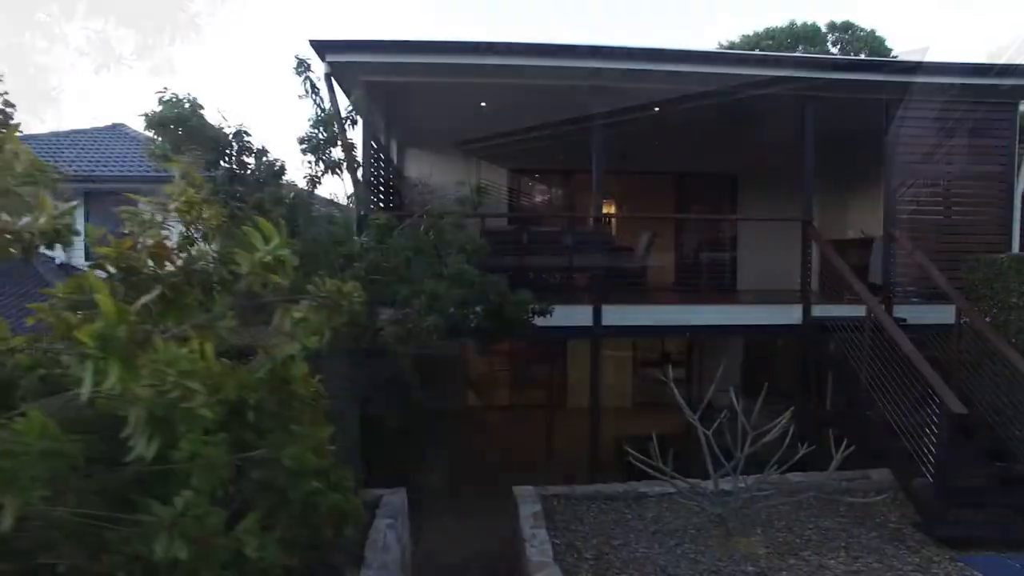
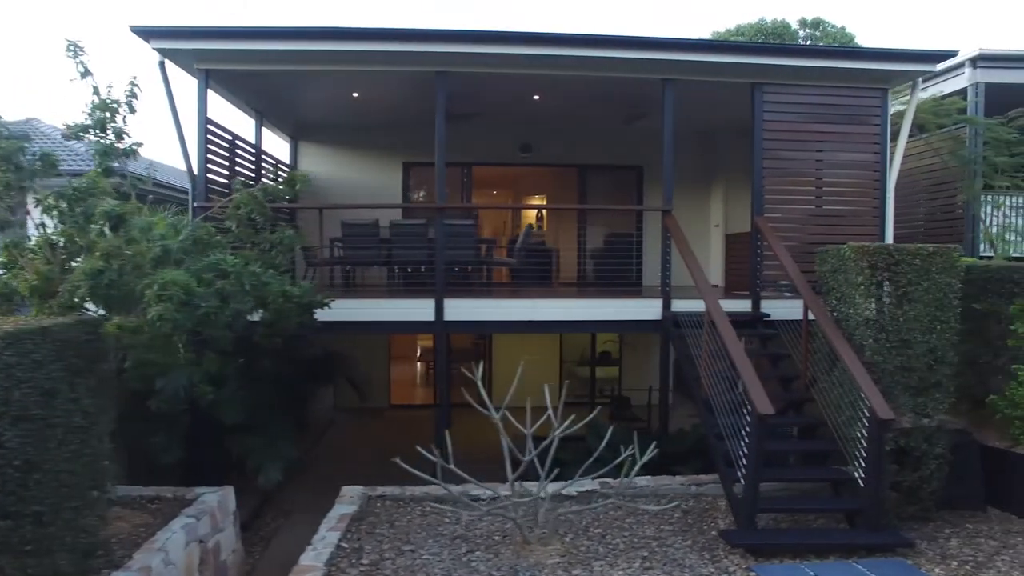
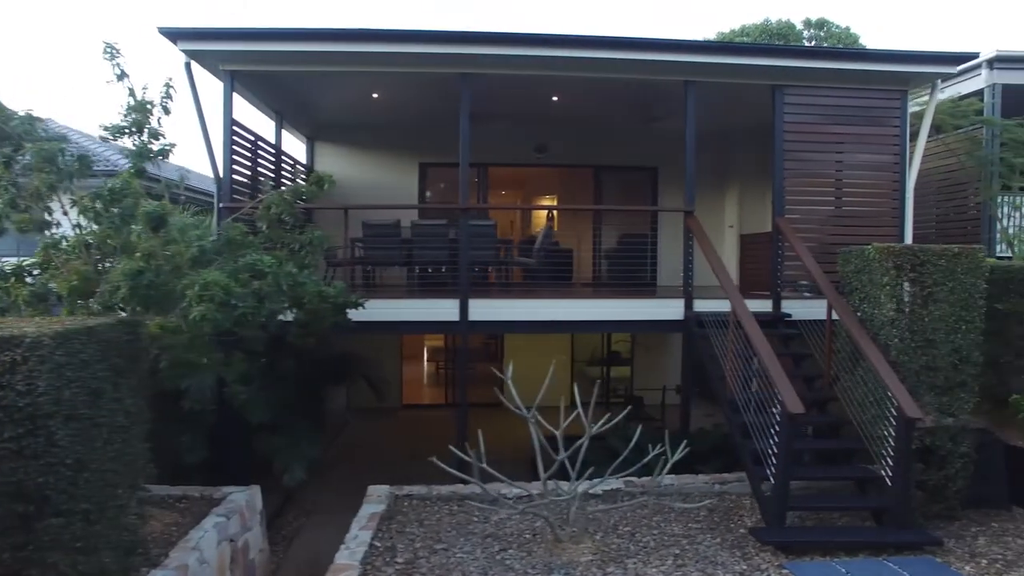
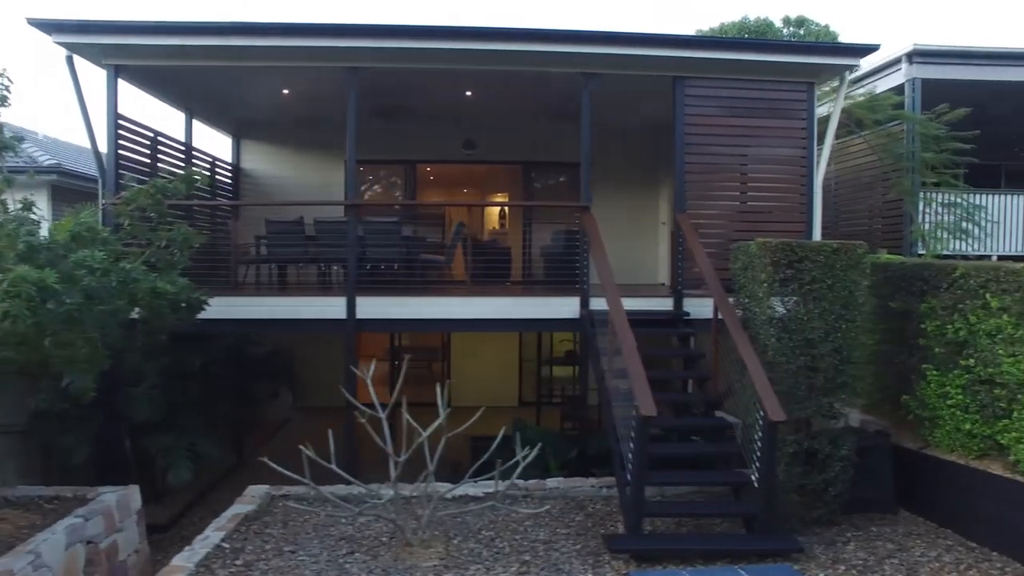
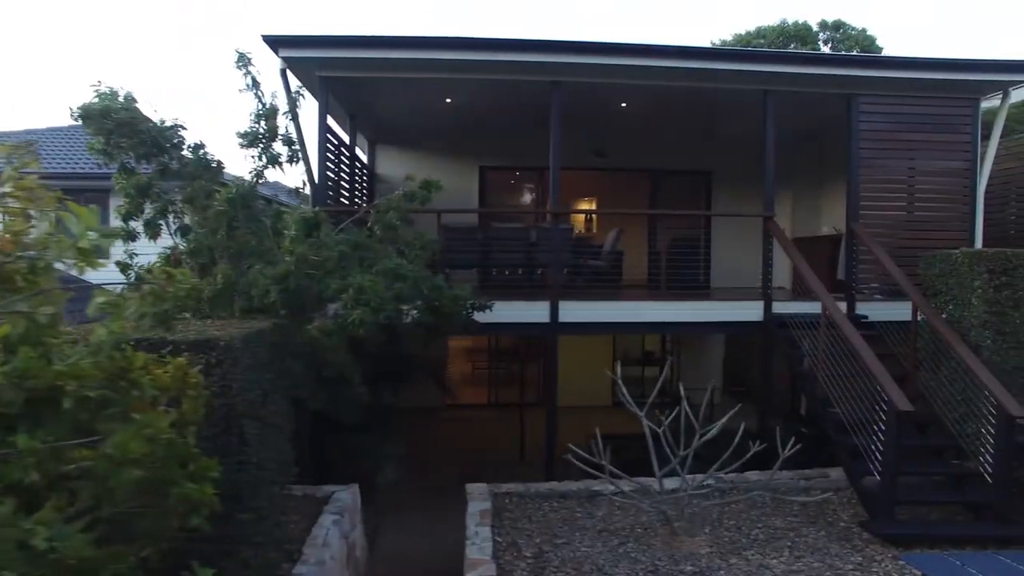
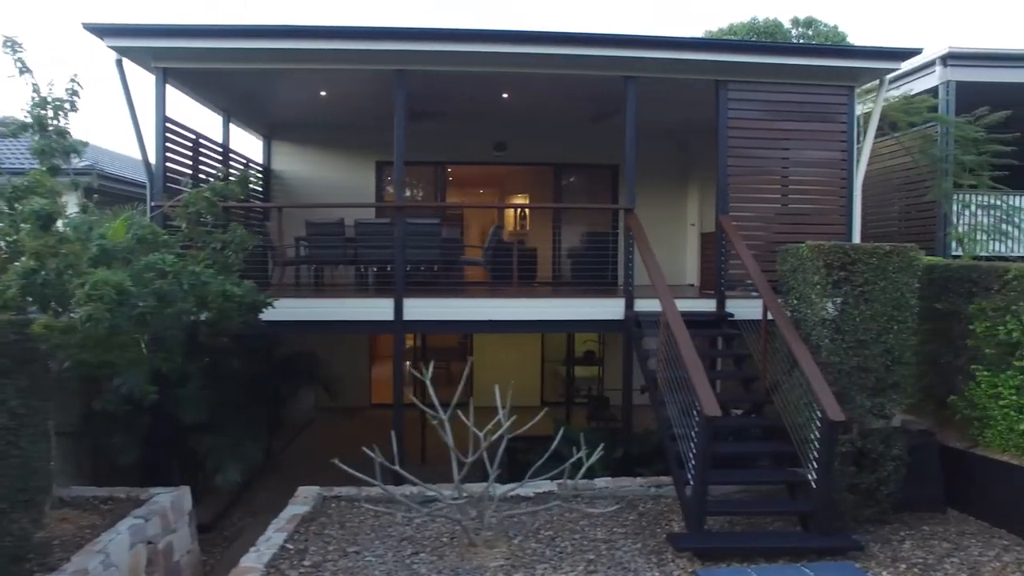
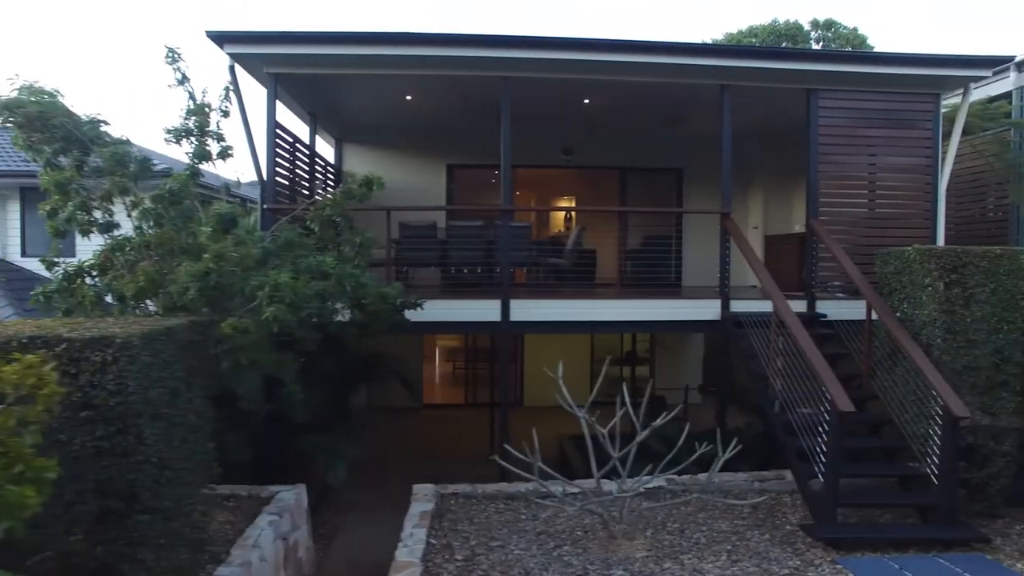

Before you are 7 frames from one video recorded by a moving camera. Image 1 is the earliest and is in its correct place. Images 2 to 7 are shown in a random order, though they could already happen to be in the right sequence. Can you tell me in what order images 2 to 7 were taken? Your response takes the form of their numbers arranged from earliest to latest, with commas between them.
5, 7, 3, 2, 6, 4
